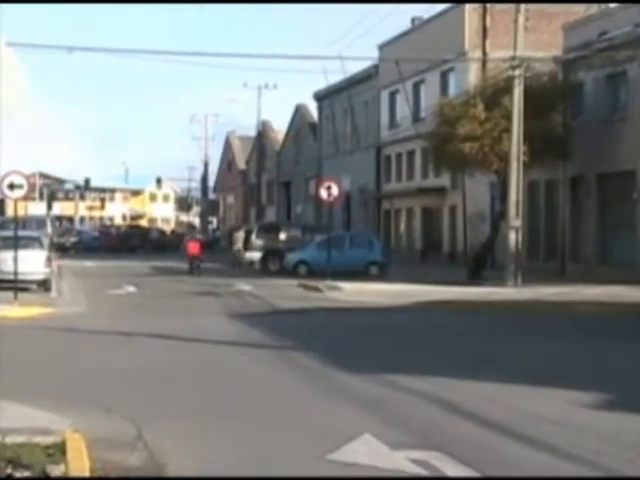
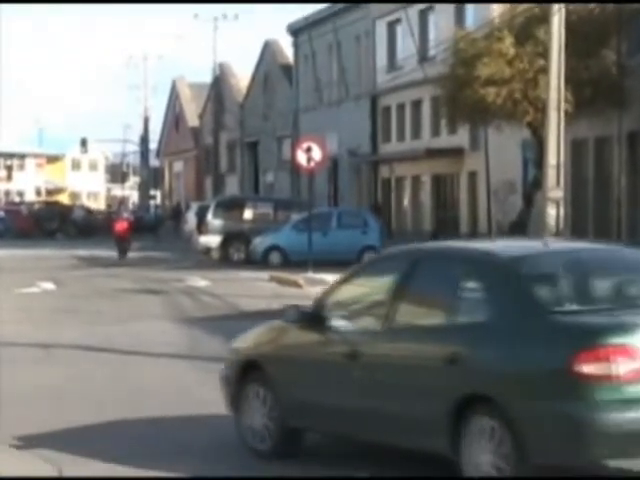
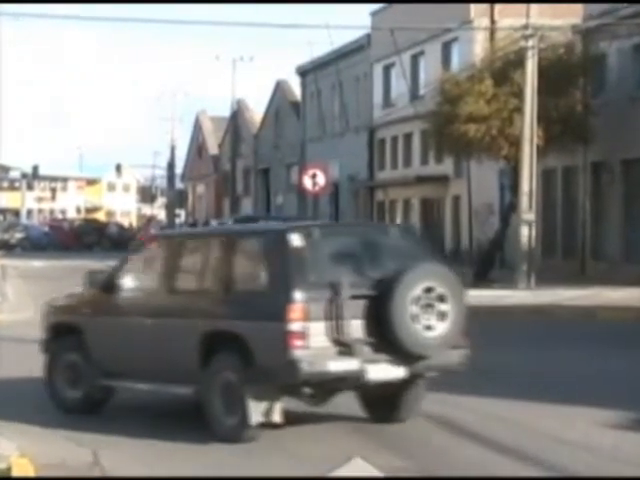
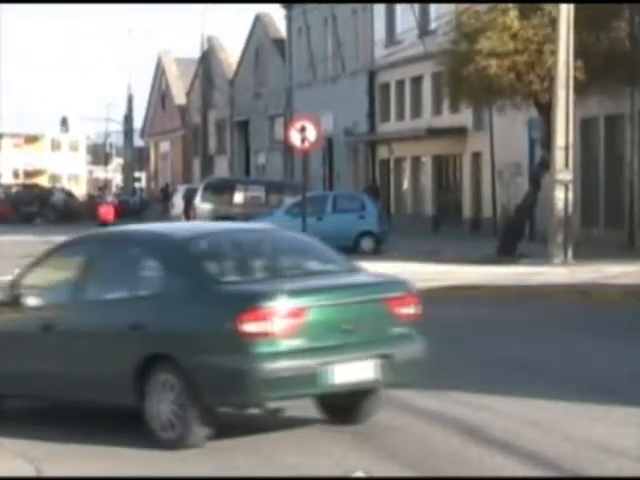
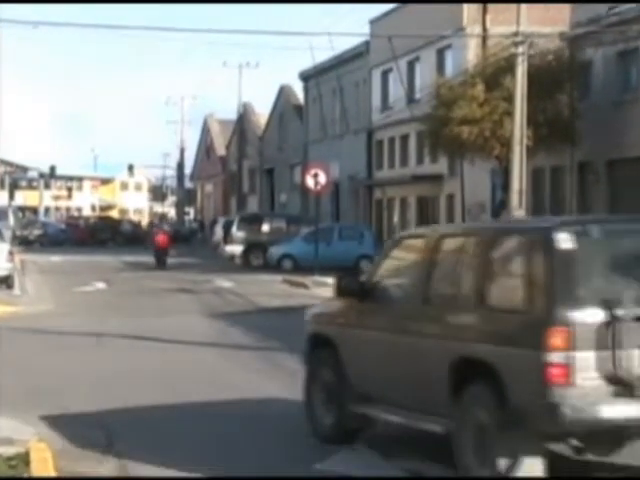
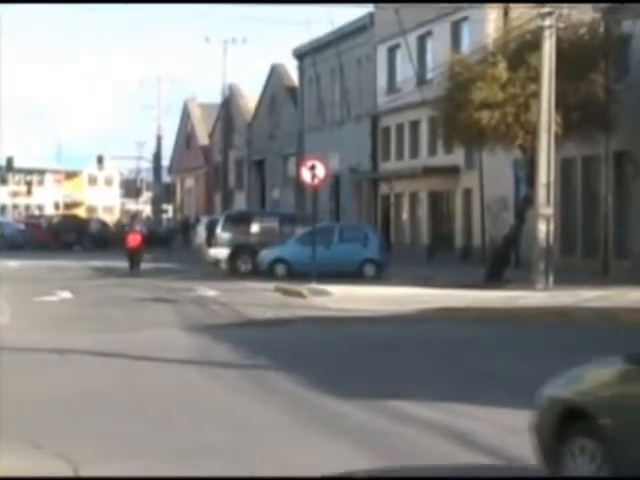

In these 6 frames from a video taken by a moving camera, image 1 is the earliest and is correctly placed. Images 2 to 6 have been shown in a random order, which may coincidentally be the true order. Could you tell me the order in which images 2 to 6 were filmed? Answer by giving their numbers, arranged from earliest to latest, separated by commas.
5, 3, 6, 2, 4
